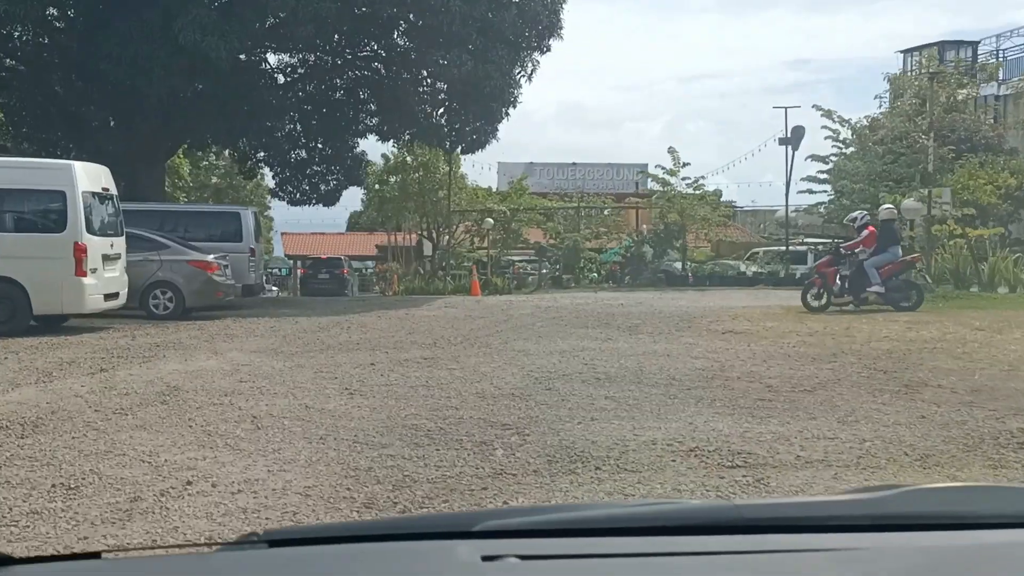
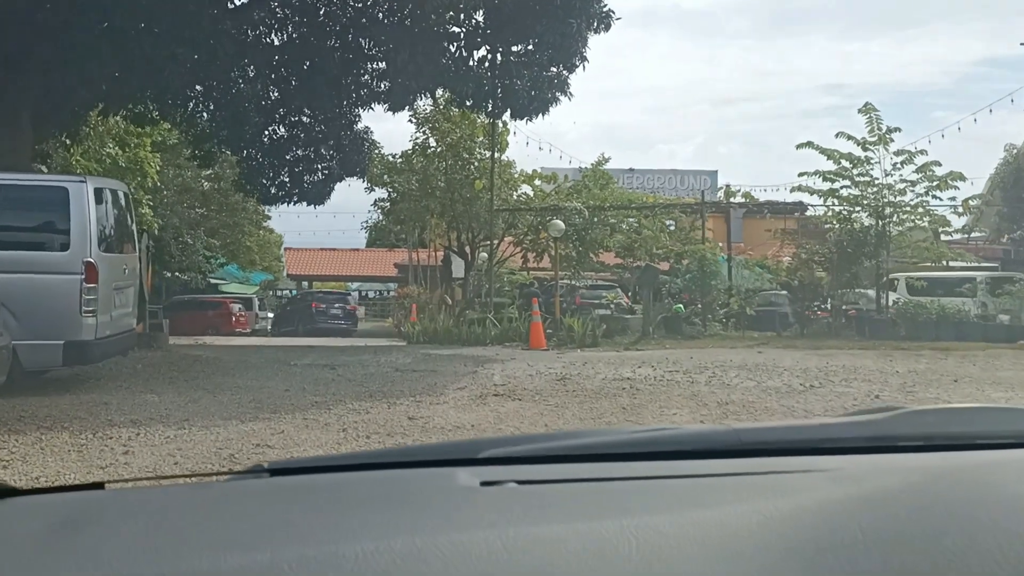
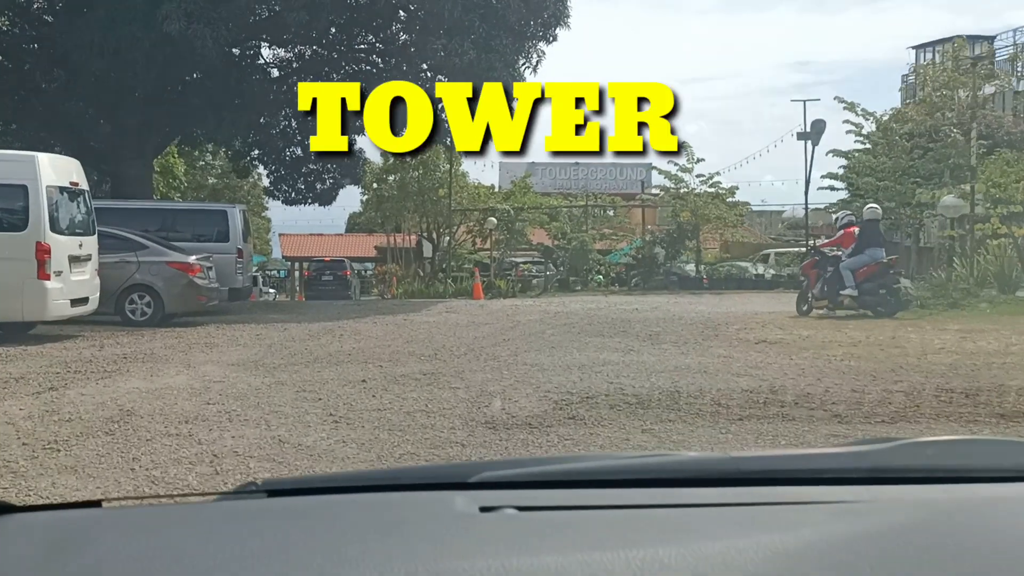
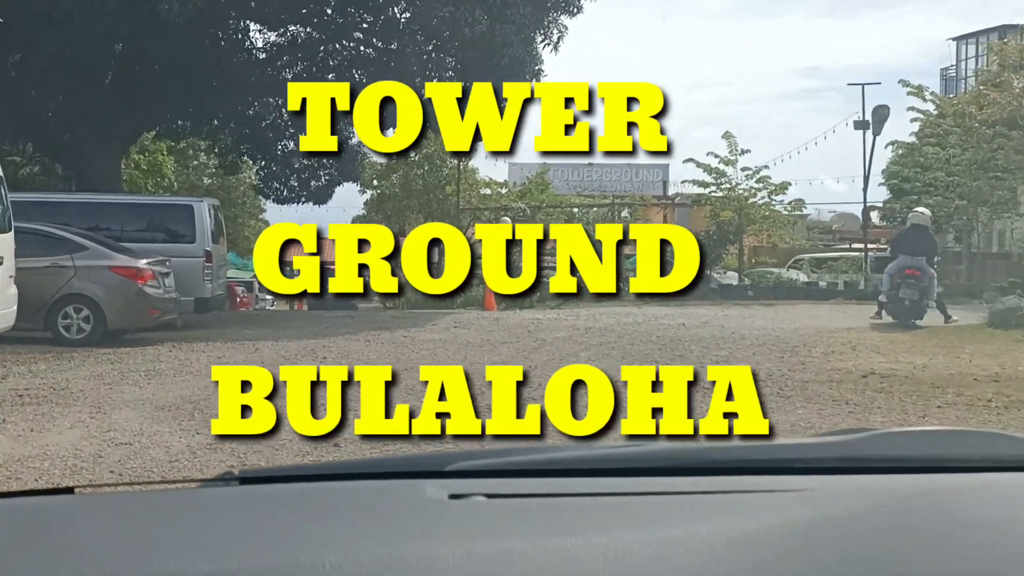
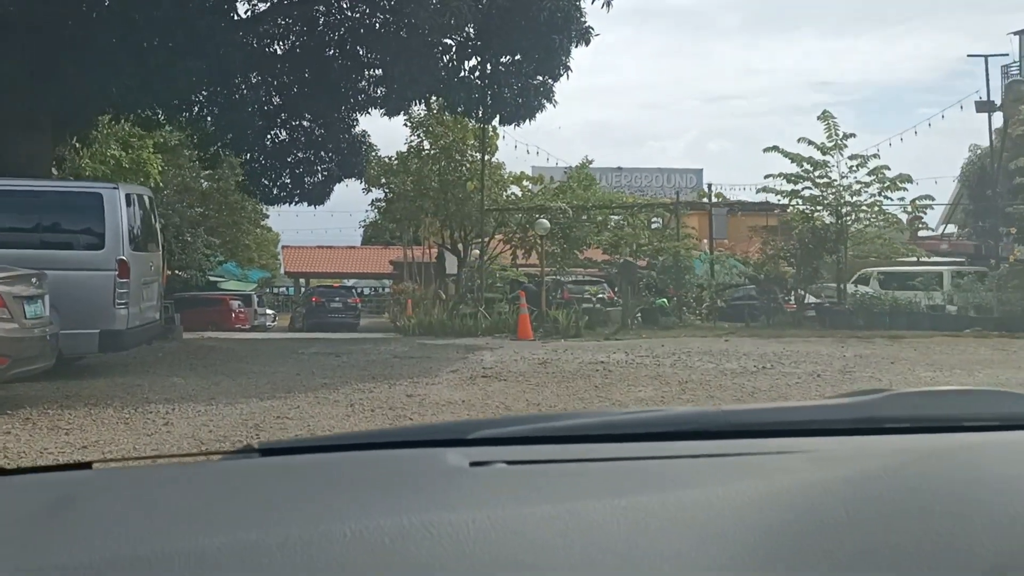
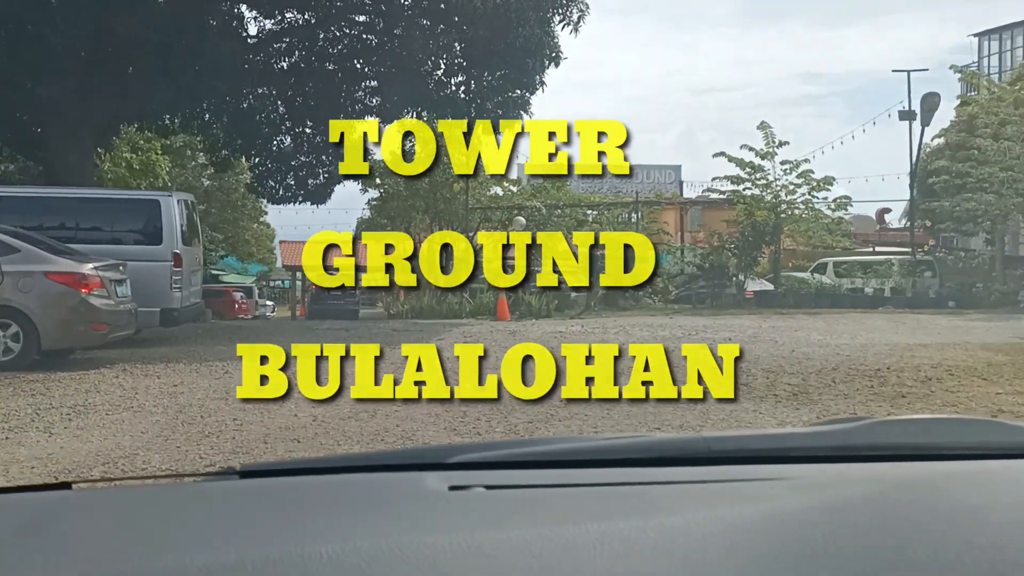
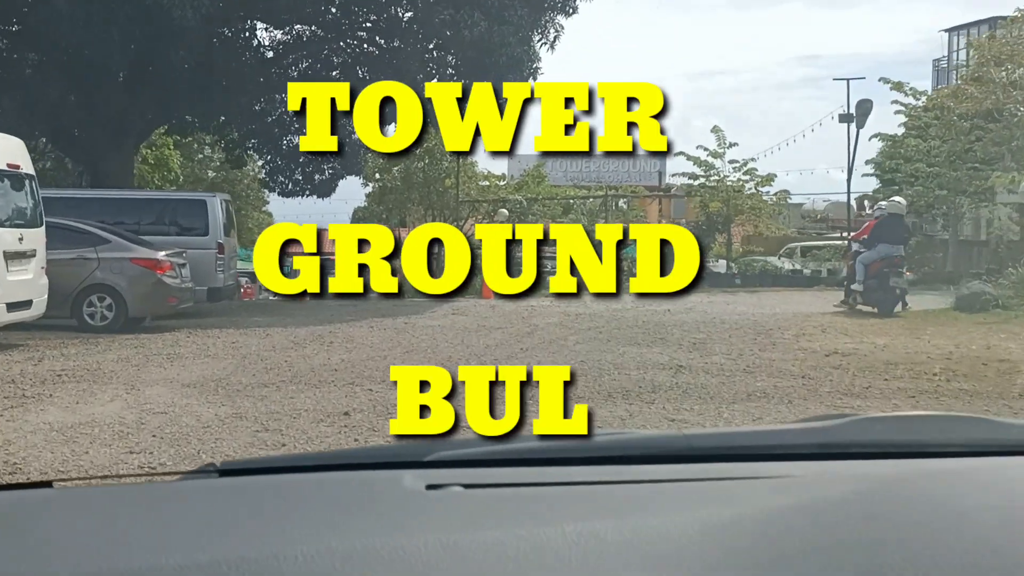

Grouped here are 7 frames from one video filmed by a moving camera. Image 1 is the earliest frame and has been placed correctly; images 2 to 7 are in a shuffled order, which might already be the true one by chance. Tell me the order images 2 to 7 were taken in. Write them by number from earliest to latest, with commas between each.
3, 7, 4, 6, 5, 2
